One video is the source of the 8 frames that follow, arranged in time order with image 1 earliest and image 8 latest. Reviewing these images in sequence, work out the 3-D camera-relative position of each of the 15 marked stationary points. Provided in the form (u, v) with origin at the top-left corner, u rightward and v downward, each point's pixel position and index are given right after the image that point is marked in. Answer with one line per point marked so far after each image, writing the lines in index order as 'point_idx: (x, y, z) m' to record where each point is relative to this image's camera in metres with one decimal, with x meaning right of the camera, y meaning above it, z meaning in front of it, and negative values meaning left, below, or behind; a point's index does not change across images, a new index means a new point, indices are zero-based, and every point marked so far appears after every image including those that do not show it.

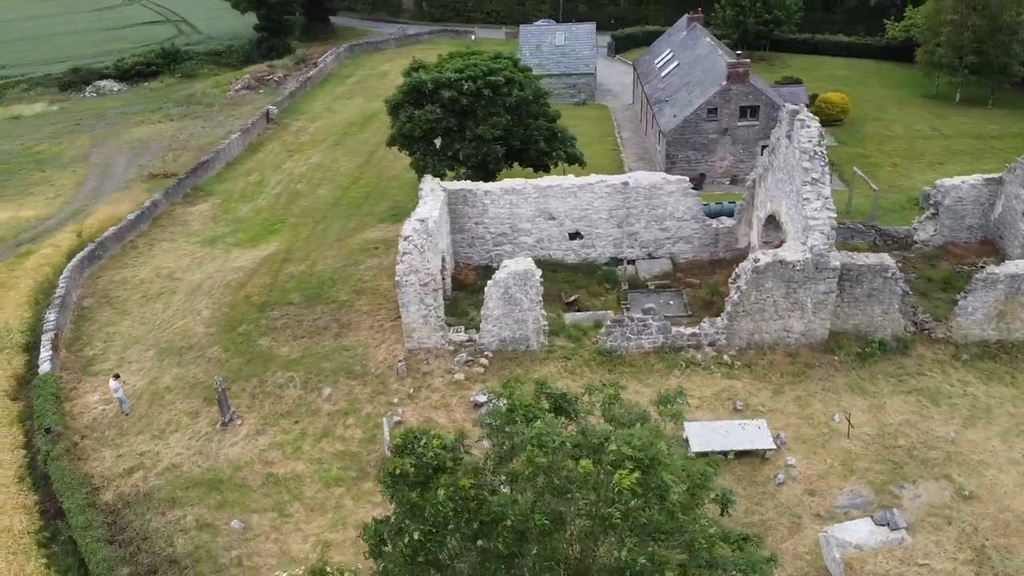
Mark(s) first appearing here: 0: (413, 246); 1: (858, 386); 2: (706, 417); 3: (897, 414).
0: (-2.3, +1.0, +19.5) m
1: (+7.9, -2.3, +18.7) m
2: (+4.2, -2.8, +17.7) m
3: (+8.3, -2.7, +17.8) m
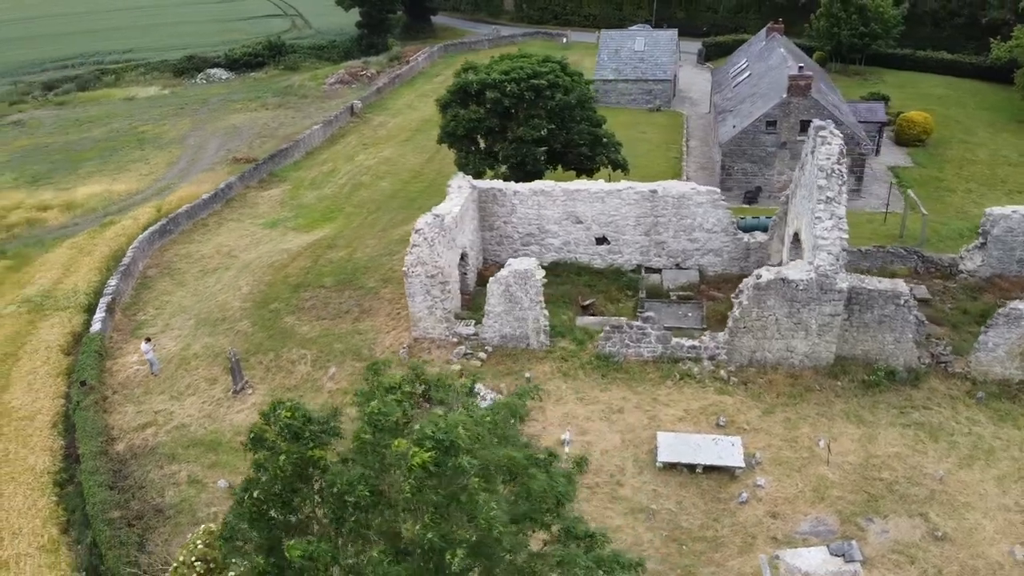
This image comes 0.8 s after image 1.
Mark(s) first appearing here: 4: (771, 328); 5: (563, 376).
0: (-2.2, +1.2, +20.2) m
1: (+7.6, -2.8, +18.0) m
2: (+3.7, -3.1, +17.6) m
3: (+7.8, -3.3, +17.1) m
4: (+6.0, -0.9, +19.0) m
5: (+1.2, -2.1, +19.5) m
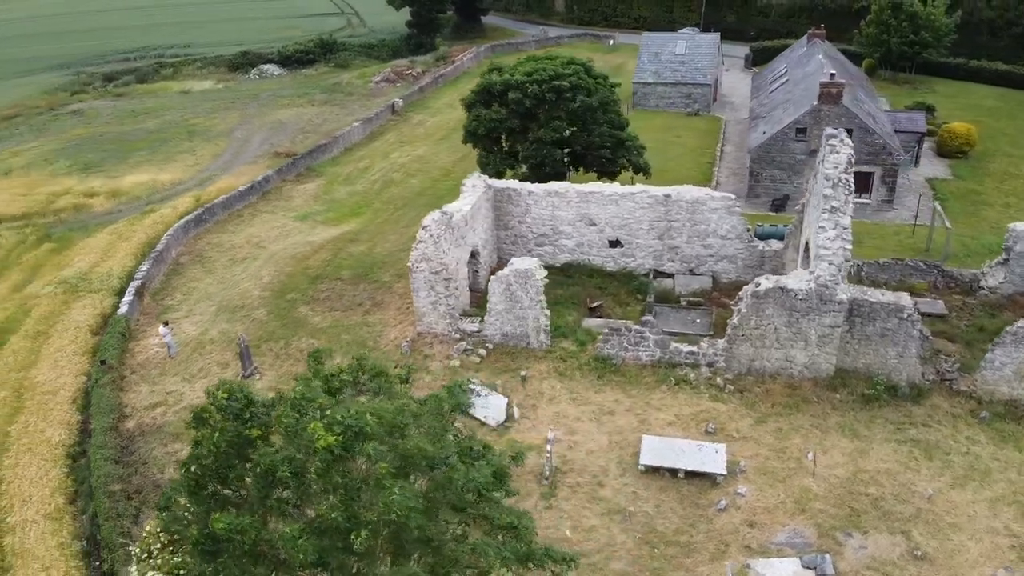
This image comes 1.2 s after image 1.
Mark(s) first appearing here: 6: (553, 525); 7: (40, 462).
0: (-2.1, +1.3, +20.6) m
1: (+7.3, -3.0, +17.8) m
2: (+3.5, -3.2, +17.6) m
3: (+7.5, -3.6, +16.8) m
4: (+5.9, -1.1, +18.9) m
5: (+1.1, -2.1, +19.7) m
6: (+0.8, -4.5, +15.6) m
7: (-10.7, -3.9, +18.5) m
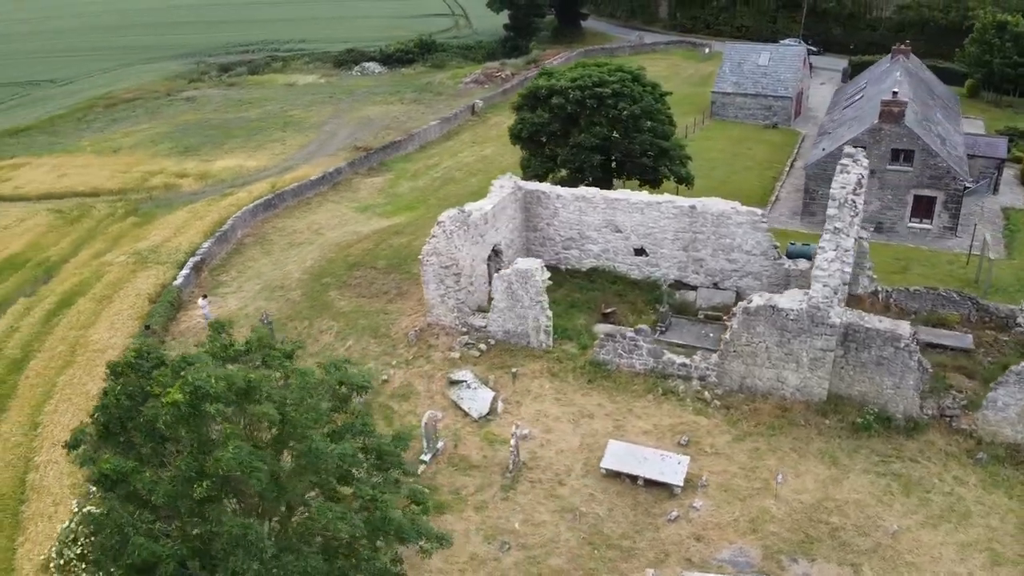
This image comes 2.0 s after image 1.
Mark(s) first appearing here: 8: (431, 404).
0: (-1.8, +1.5, +21.5) m
1: (+6.7, -3.5, +17.3) m
2: (+2.9, -3.4, +17.7) m
3: (+6.8, -4.1, +16.3) m
4: (+5.7, -1.5, +18.6) m
5: (+0.9, -2.2, +20.1) m
6: (-0.1, -4.5, +16.1) m
7: (-11.0, -3.1, +20.6) m
8: (-1.9, -2.8, +19.5) m
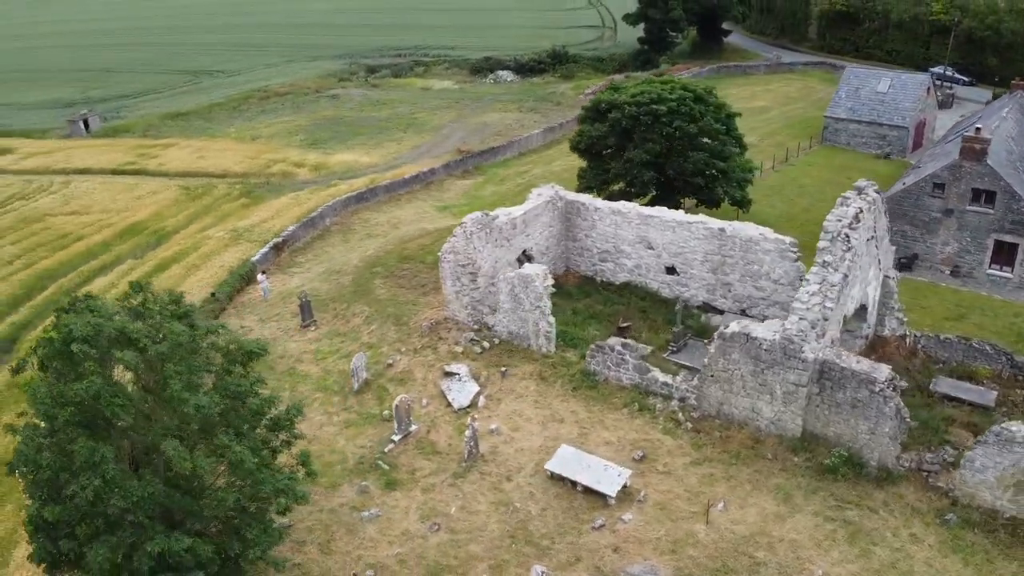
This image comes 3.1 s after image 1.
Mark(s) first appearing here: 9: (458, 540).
0: (-1.4, +1.6, +22.7) m
1: (+5.6, -4.2, +16.9) m
2: (+2.0, -3.7, +18.0) m
3: (+5.4, -4.7, +15.9) m
4: (+5.0, -2.1, +18.3) m
5: (+0.7, -2.3, +20.8) m
6: (-1.4, -4.5, +17.1) m
7: (-10.9, -2.0, +23.7) m
8: (-2.3, -2.6, +20.7) m
9: (-1.1, -5.0, +16.1) m
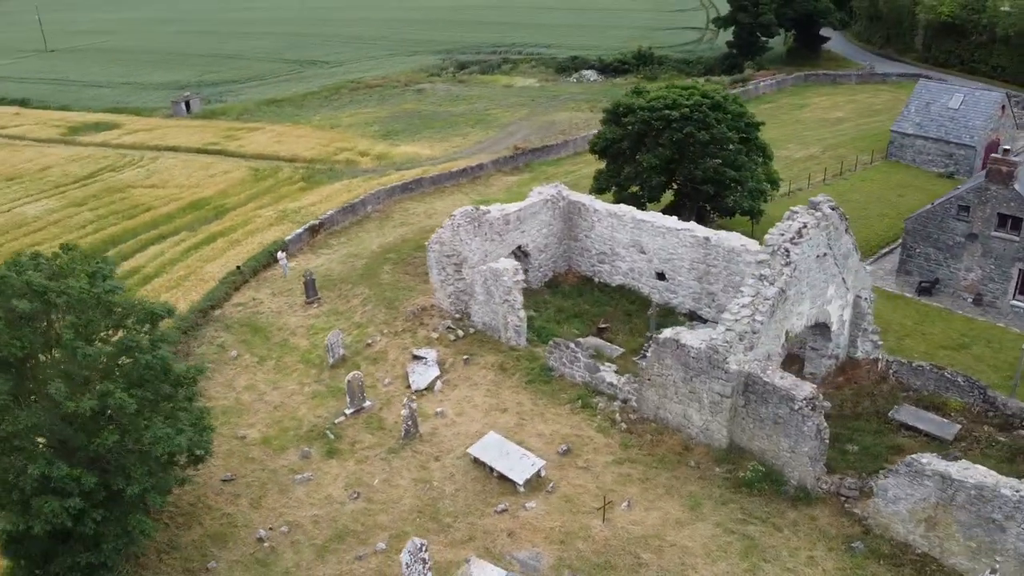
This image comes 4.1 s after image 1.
0: (-1.8, +1.9, +23.7) m
1: (+3.8, -4.4, +16.9) m
2: (+0.4, -3.6, +18.6) m
3: (+3.4, -4.9, +16.0) m
4: (+3.6, -2.3, +18.5) m
5: (-0.3, -2.2, +21.5) m
6: (-3.1, -4.1, +18.2) m
7: (-11.3, -1.0, +26.1) m
8: (-3.3, -2.2, +21.9) m
9: (-3.0, -4.6, +17.2) m
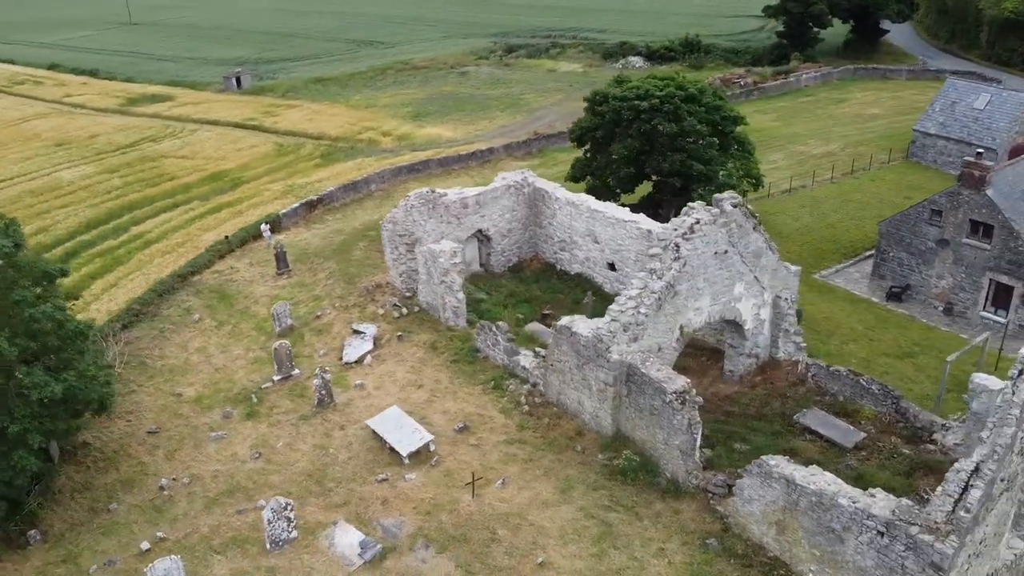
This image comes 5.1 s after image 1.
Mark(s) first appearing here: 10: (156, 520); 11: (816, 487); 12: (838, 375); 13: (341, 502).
0: (-3.2, +2.5, +24.5) m
1: (+1.2, -4.2, +17.3) m
2: (-1.9, -3.1, +19.3) m
3: (+0.7, -4.6, +16.5) m
4: (+1.3, -2.0, +18.8) m
5: (-2.3, -1.6, +22.3) m
6: (-5.5, -3.5, +19.3) m
7: (-12.6, +0.2, +28.0) m
8: (-5.1, -1.5, +23.0) m
9: (-5.5, -4.0, +18.3) m
10: (-7.4, -4.8, +17.1) m
11: (+5.3, -3.4, +14.2) m
12: (+7.8, -2.1, +19.7) m
13: (-3.6, -4.5, +17.1) m
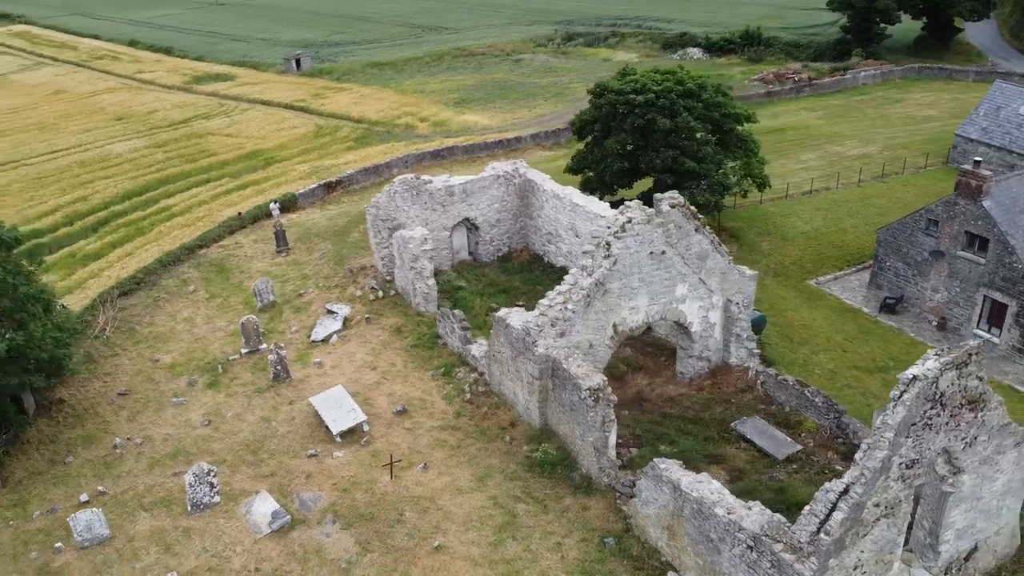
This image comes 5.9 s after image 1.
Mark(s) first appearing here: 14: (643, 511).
0: (-3.8, +3.0, +25.1) m
1: (-0.5, -4.0, +17.6) m
2: (-3.3, -2.8, +19.9) m
3: (-1.1, -4.5, +16.8) m
4: (-0.1, -1.9, +19.0) m
5: (-3.3, -1.2, +22.8) m
6: (-6.9, -2.9, +20.3) m
7: (-12.9, +1.3, +29.6) m
8: (-6.1, -0.9, +23.9) m
9: (-7.1, -3.5, +19.3) m
10: (-9.2, -4.2, +18.3) m
11: (+3.2, -3.5, +14.0) m
12: (+6.4, -2.3, +19.2) m
13: (-5.3, -4.1, +17.9) m
14: (+2.5, -4.2, +15.6) m
